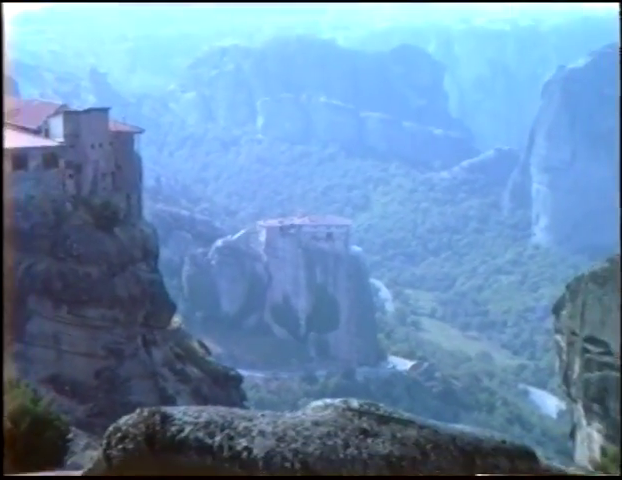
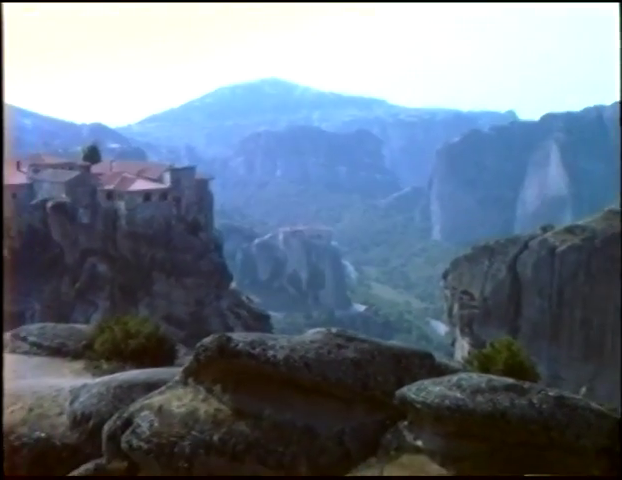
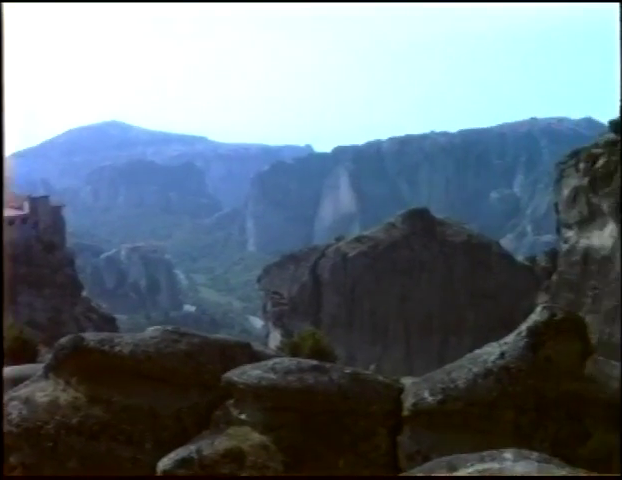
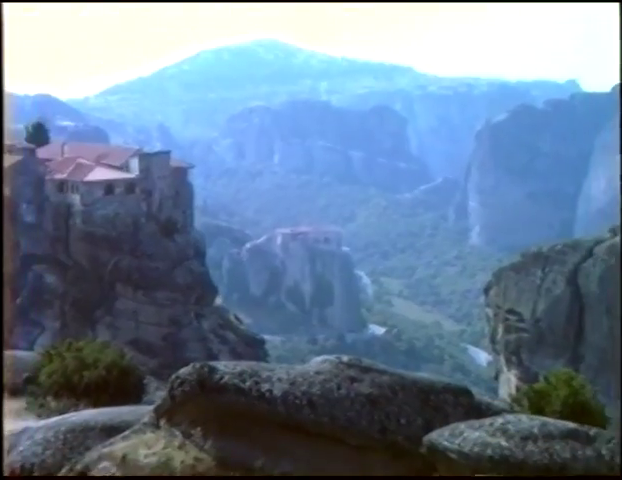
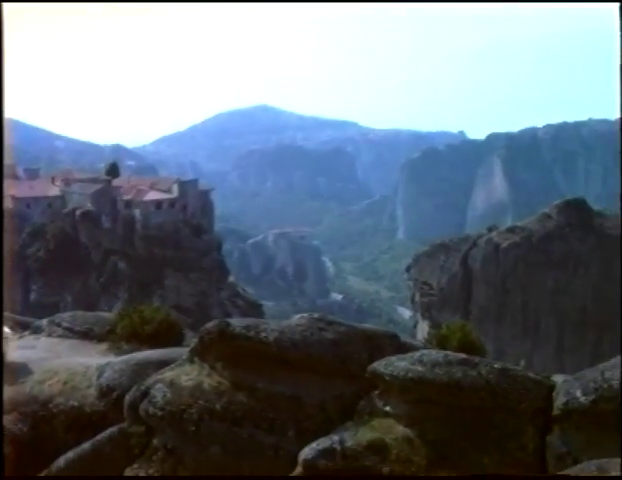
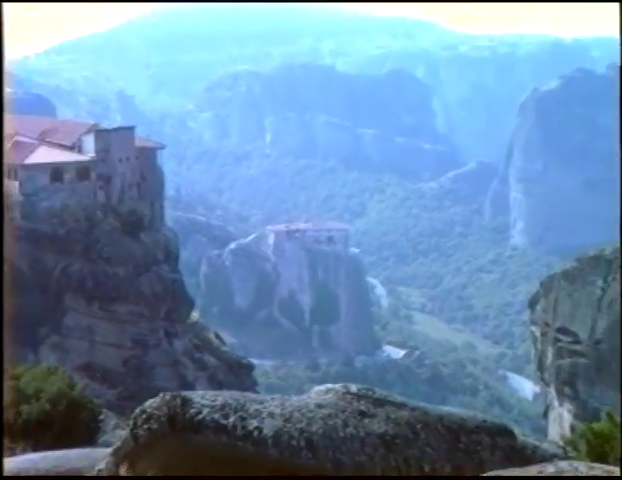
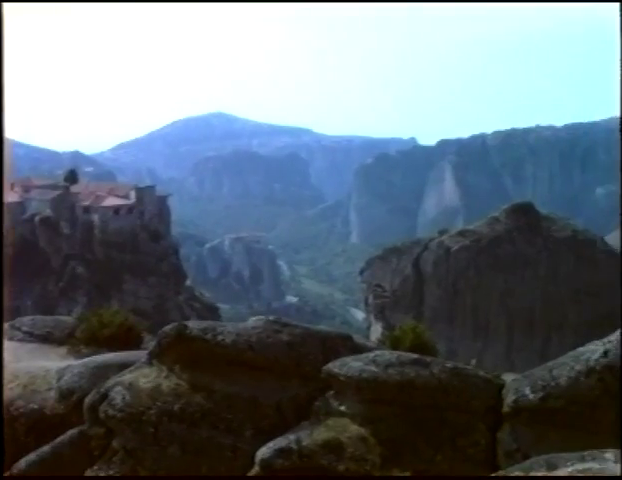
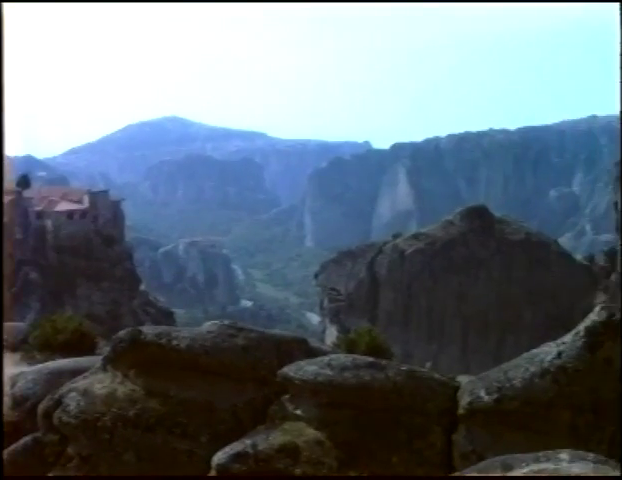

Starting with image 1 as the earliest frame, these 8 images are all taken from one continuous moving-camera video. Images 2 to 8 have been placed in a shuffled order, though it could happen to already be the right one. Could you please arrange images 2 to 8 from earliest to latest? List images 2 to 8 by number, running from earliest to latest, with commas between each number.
6, 4, 2, 5, 7, 8, 3
